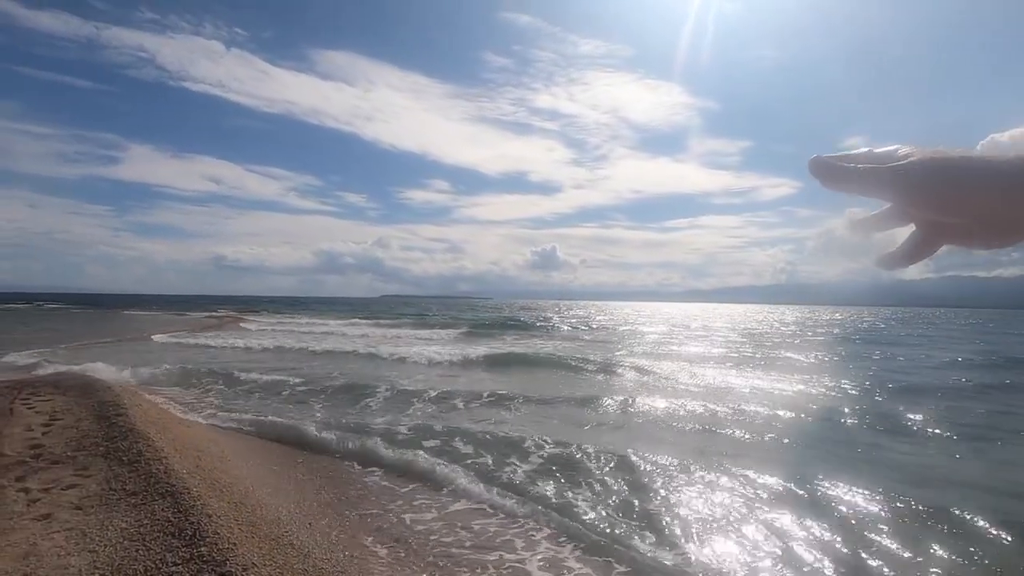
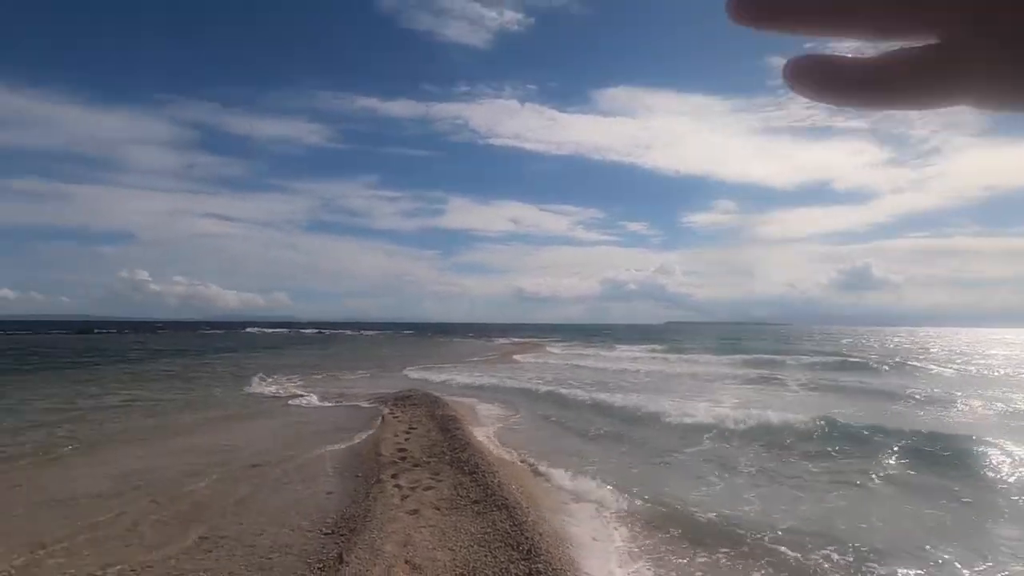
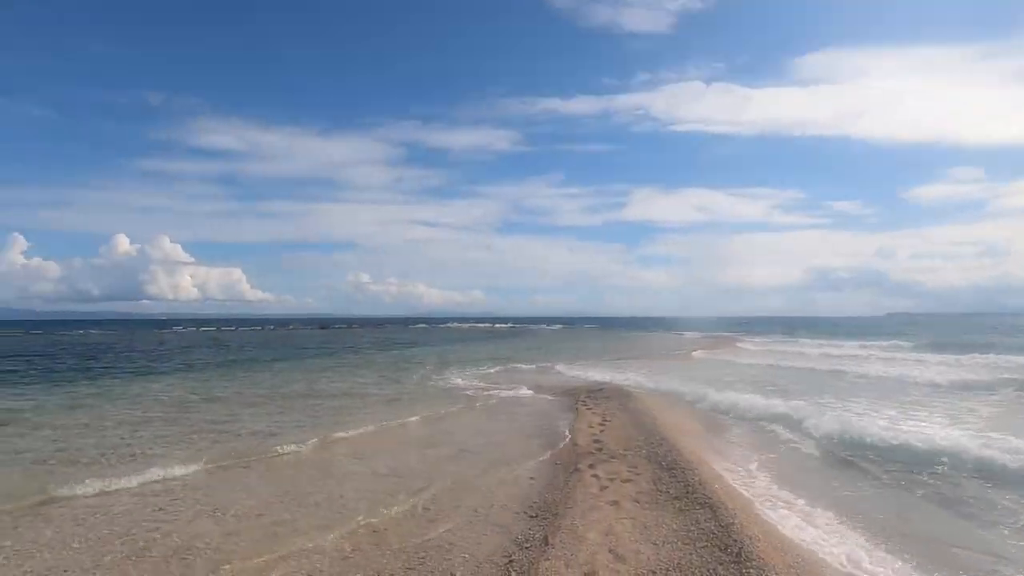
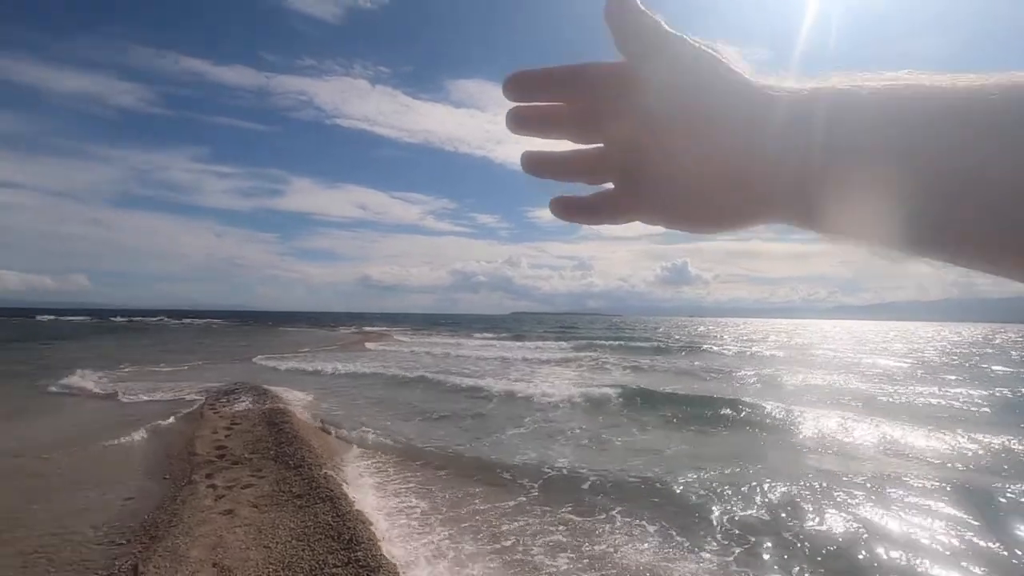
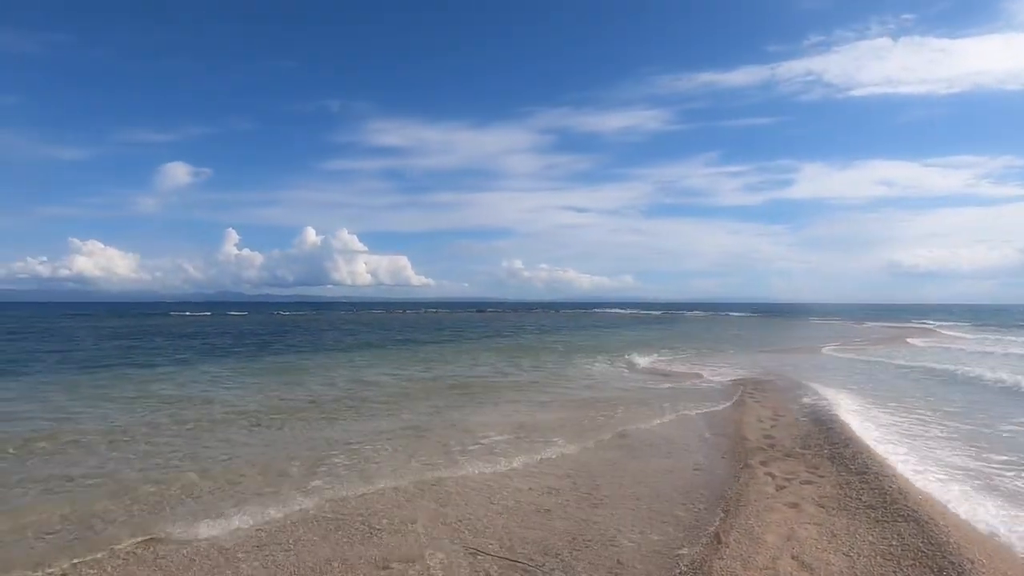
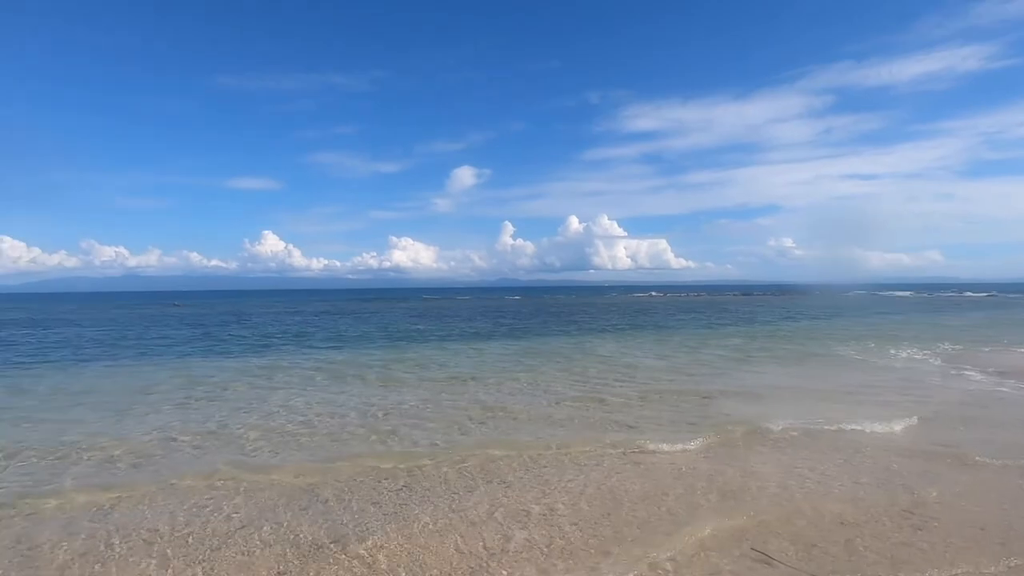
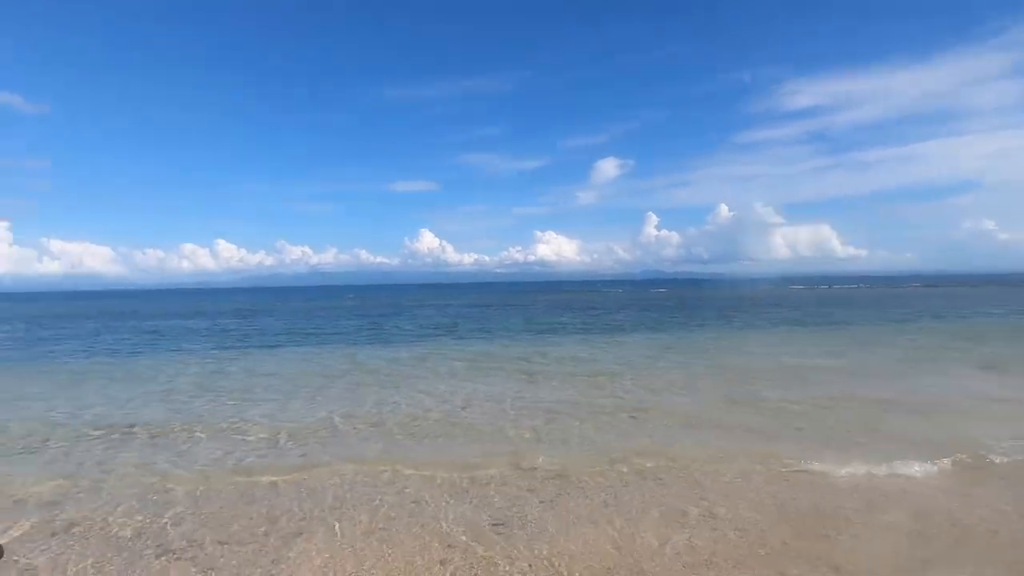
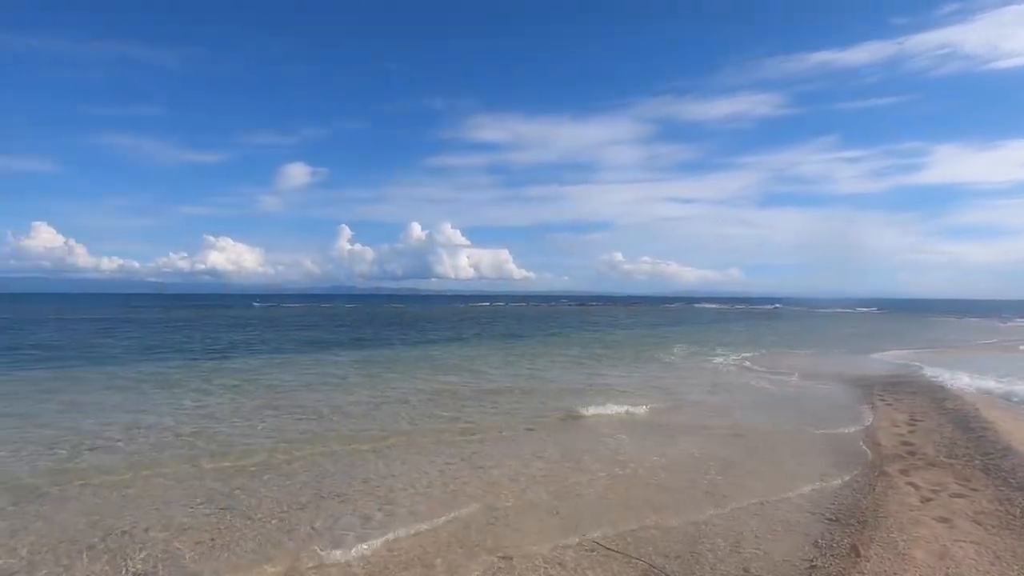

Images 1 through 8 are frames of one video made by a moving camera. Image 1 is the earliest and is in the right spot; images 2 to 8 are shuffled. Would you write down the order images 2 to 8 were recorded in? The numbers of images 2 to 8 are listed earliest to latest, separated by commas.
4, 2, 3, 5, 8, 6, 7
